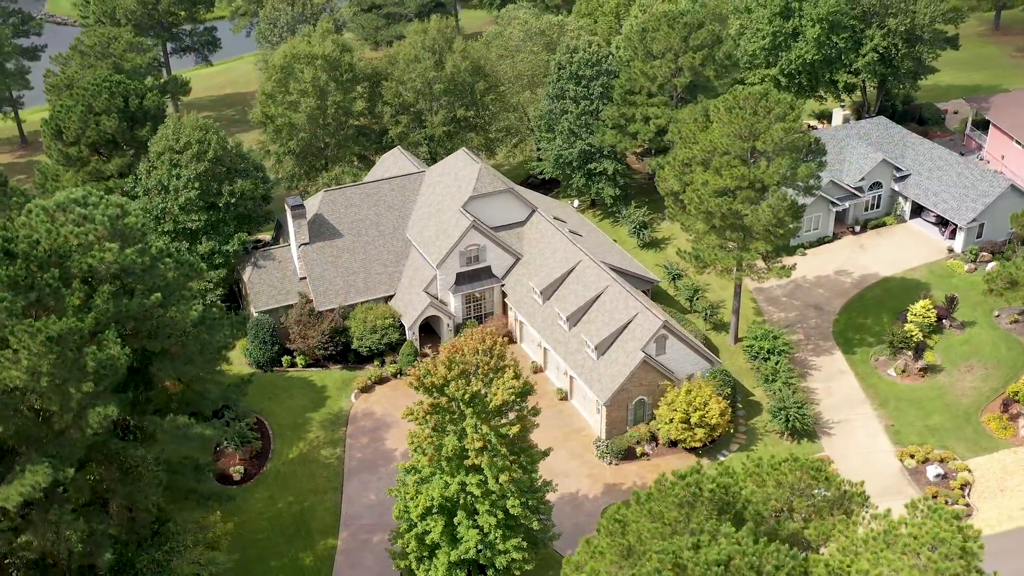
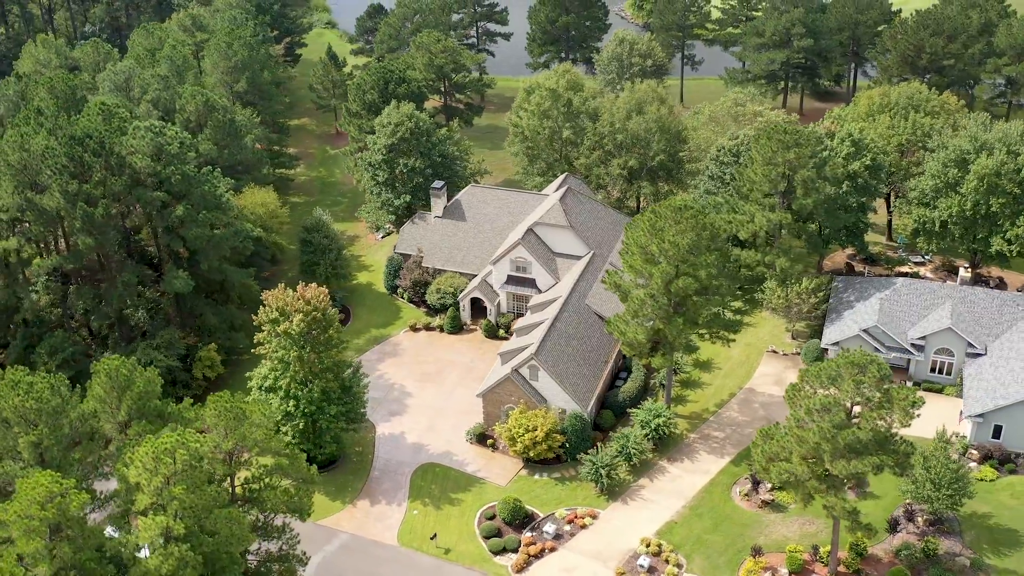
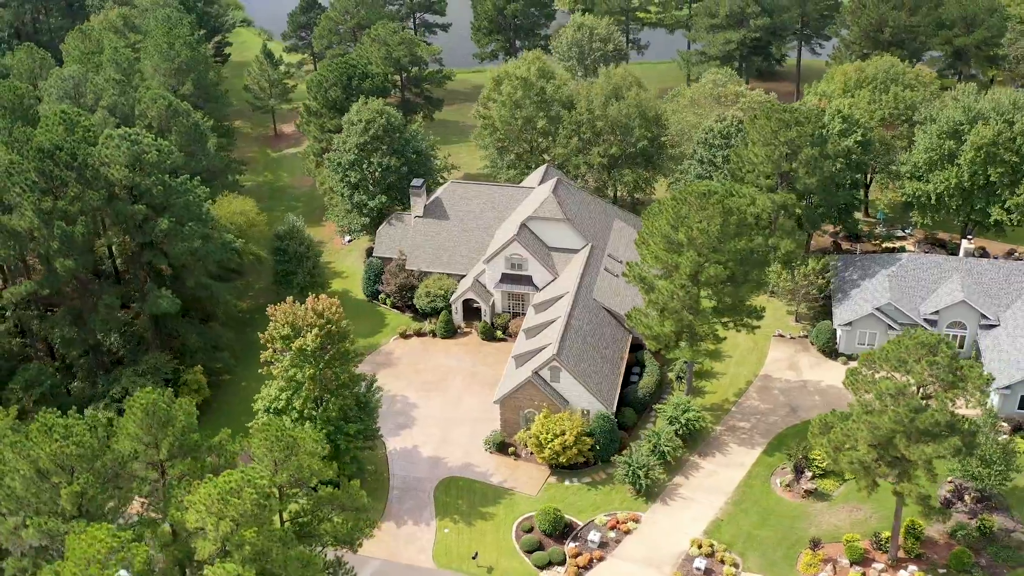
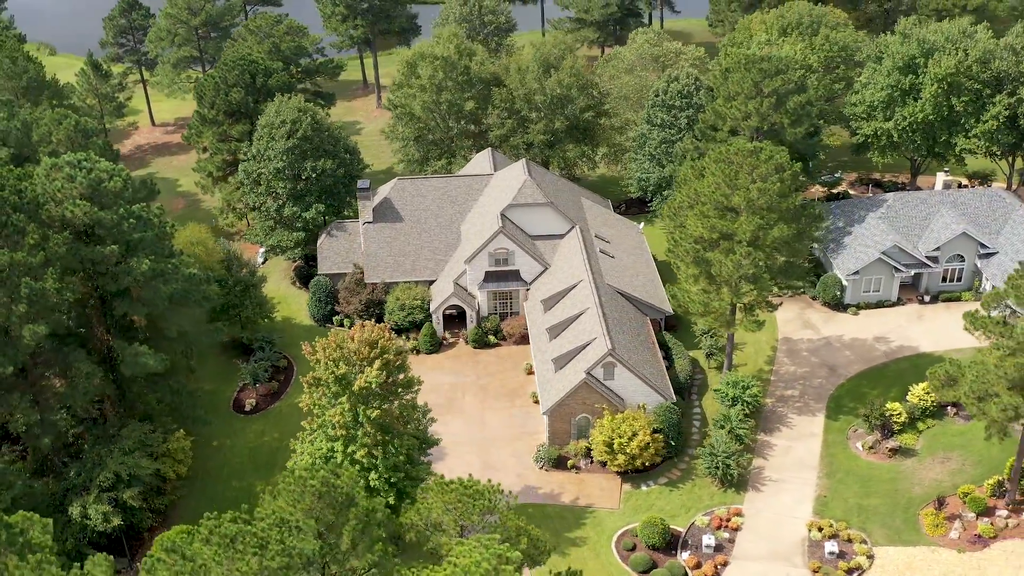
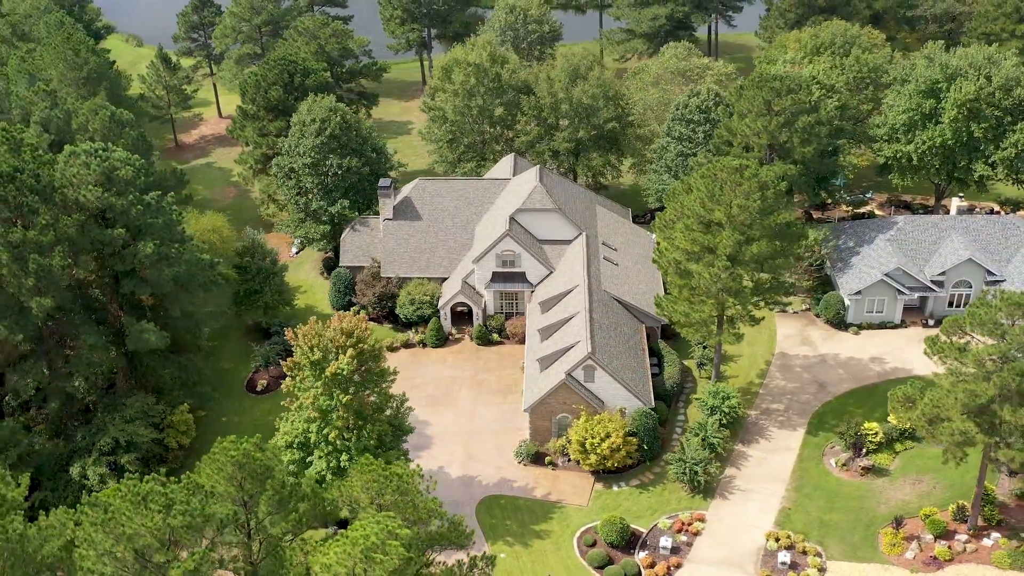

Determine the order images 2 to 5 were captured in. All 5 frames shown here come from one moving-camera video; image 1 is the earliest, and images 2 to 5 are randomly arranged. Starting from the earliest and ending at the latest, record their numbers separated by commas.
4, 5, 3, 2
